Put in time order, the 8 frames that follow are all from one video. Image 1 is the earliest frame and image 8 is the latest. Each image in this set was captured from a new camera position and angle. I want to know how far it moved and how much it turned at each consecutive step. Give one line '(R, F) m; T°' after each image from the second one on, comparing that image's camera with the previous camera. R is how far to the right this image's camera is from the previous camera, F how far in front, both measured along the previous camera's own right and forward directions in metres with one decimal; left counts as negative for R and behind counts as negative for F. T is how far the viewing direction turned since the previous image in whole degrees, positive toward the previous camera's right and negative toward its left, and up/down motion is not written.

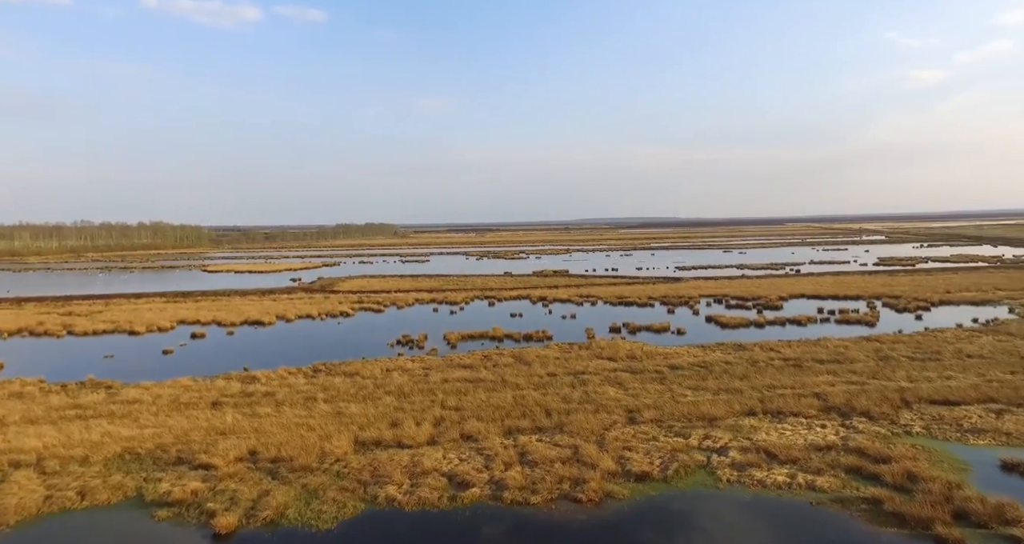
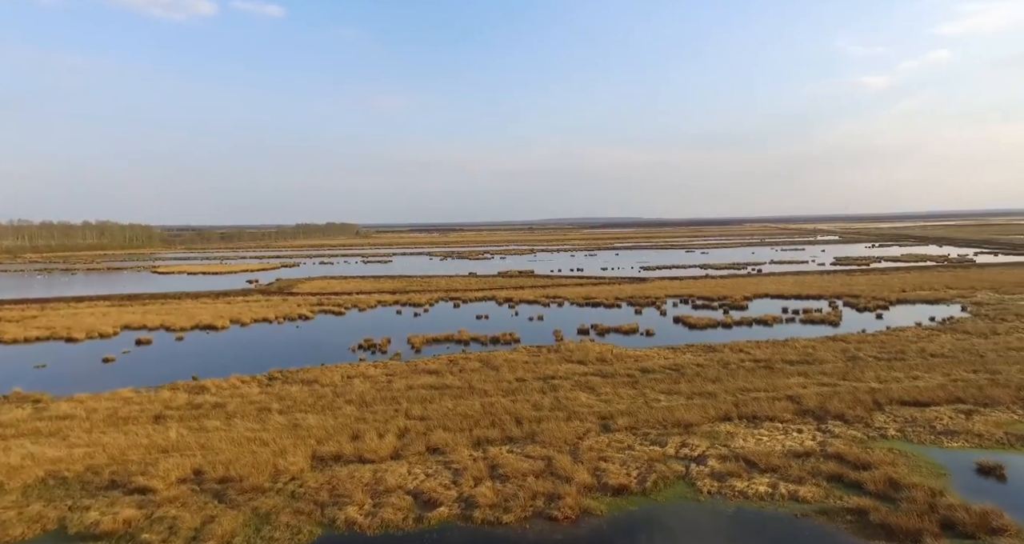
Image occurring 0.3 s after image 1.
(-0.1, +0.7) m; +4°
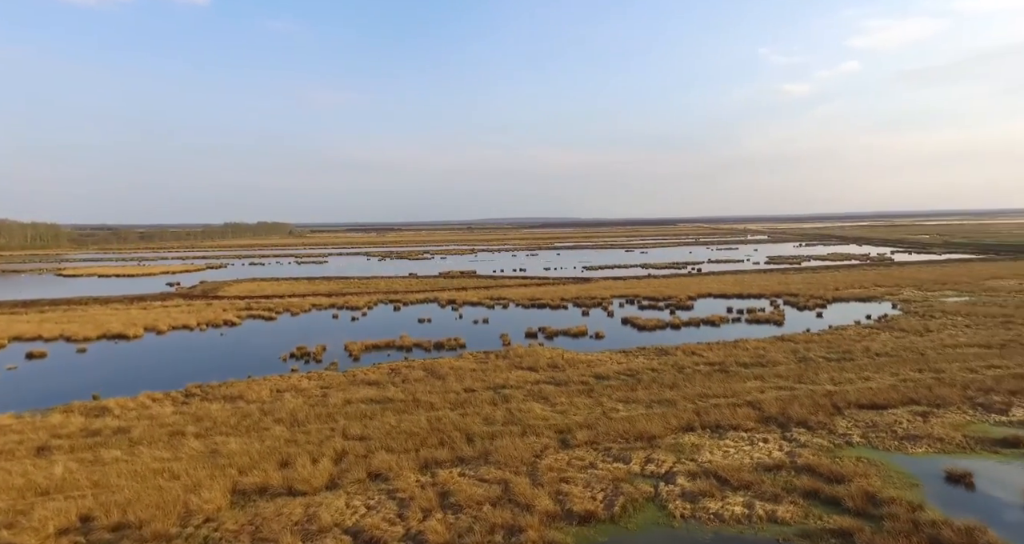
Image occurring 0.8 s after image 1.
(-0.2, +1.3) m; +6°
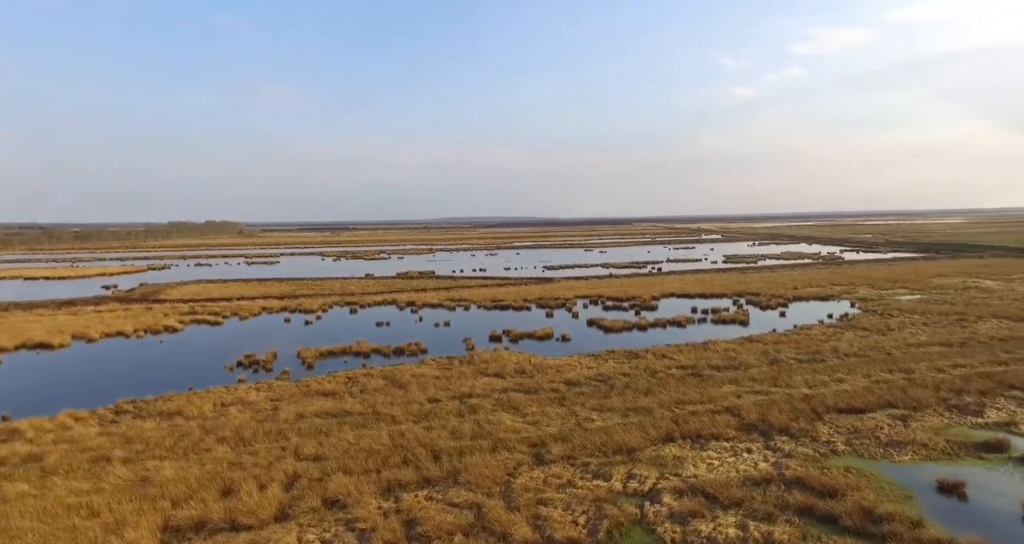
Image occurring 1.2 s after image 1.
(-0.3, +1.0) m; +4°
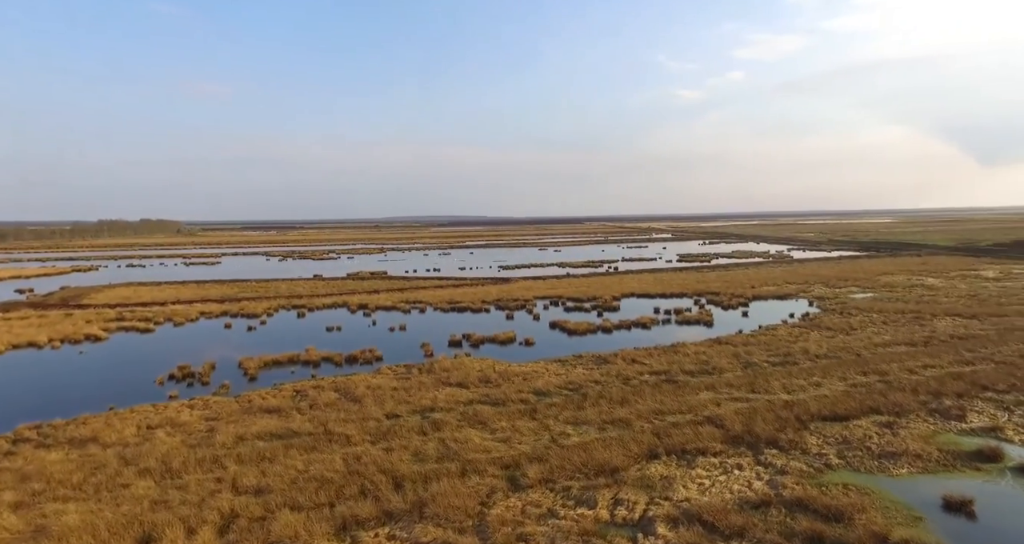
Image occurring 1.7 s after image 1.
(-0.4, +1.3) m; +5°
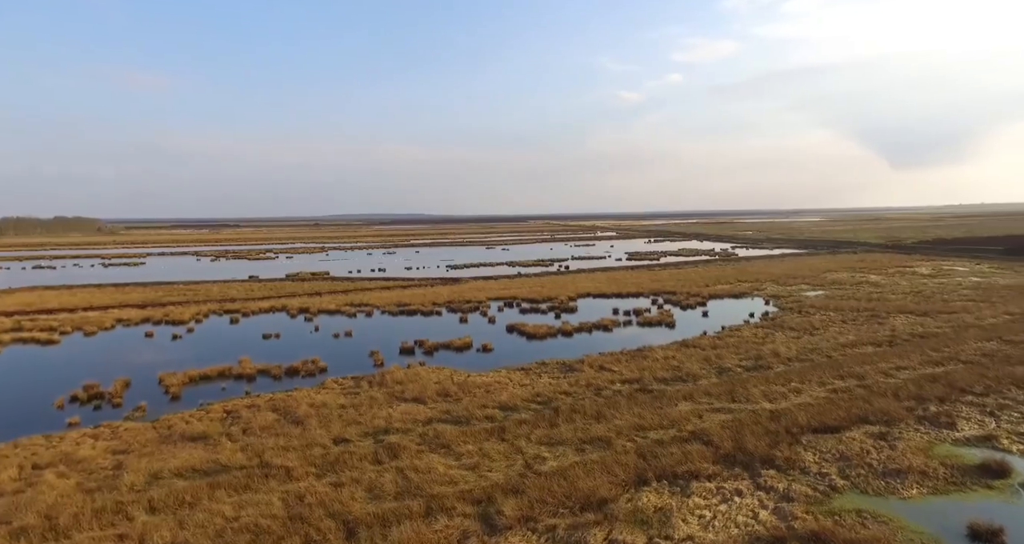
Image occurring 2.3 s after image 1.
(-0.5, +1.7) m; +5°
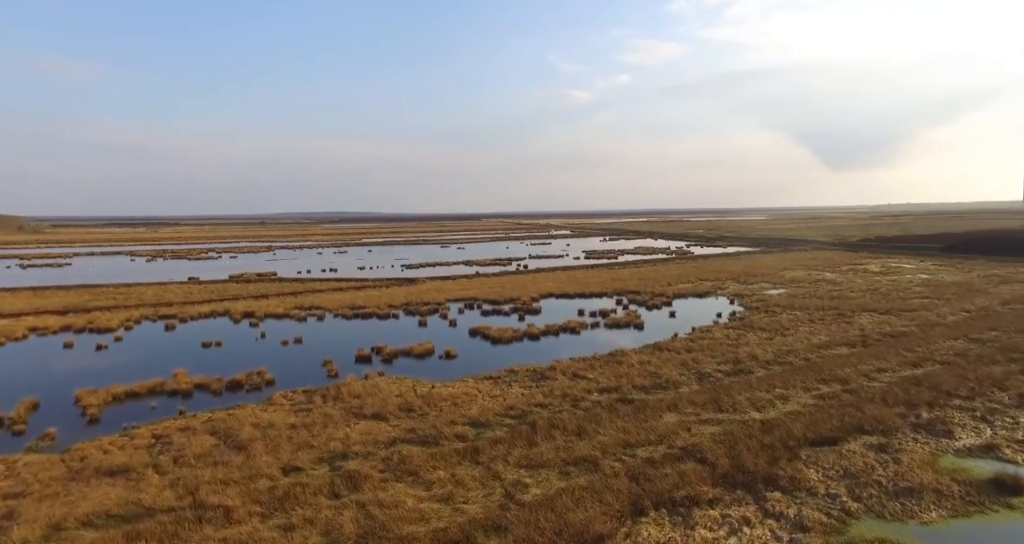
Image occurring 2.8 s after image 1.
(-0.4, +1.4) m; +4°
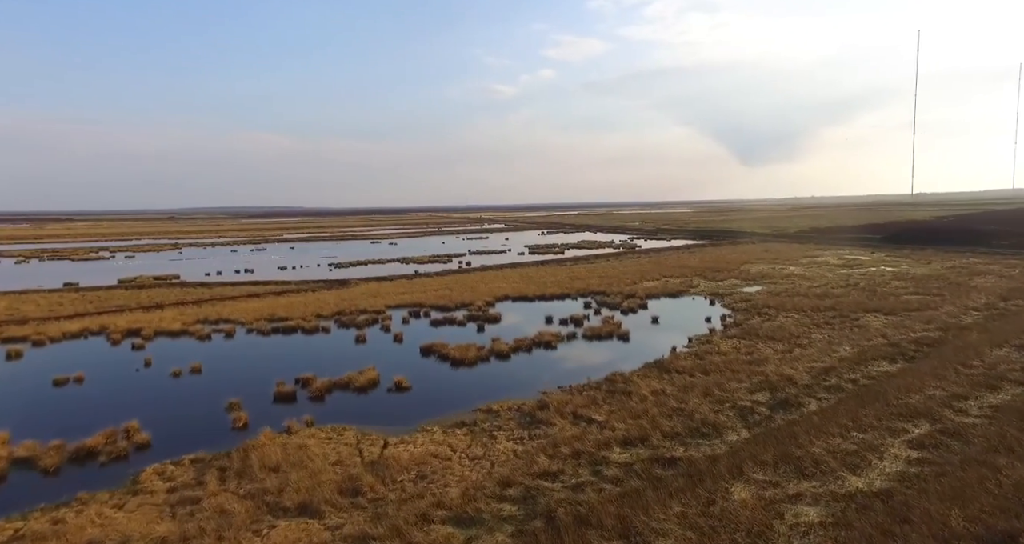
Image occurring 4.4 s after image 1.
(-1.1, +5.0) m; +7°
